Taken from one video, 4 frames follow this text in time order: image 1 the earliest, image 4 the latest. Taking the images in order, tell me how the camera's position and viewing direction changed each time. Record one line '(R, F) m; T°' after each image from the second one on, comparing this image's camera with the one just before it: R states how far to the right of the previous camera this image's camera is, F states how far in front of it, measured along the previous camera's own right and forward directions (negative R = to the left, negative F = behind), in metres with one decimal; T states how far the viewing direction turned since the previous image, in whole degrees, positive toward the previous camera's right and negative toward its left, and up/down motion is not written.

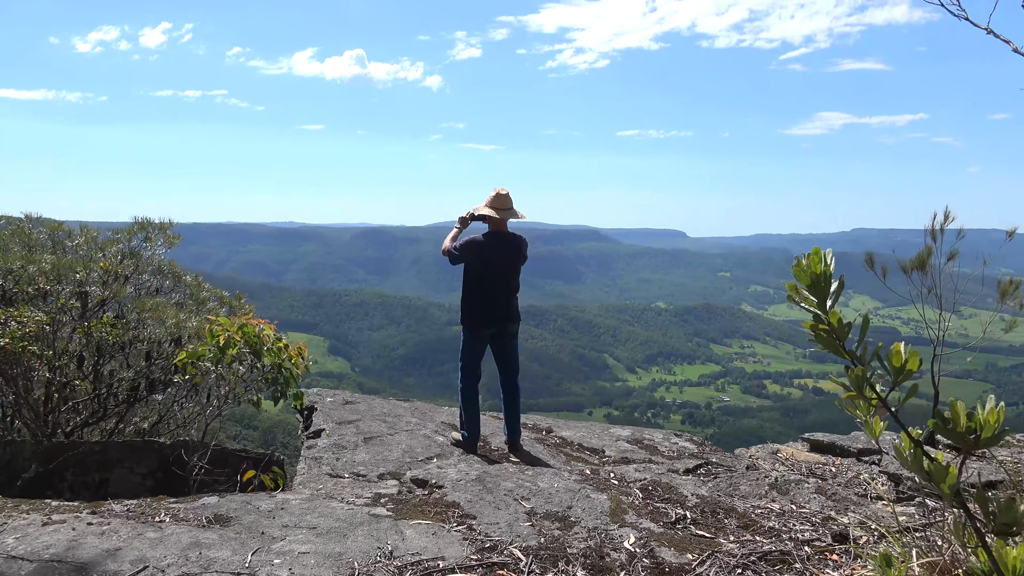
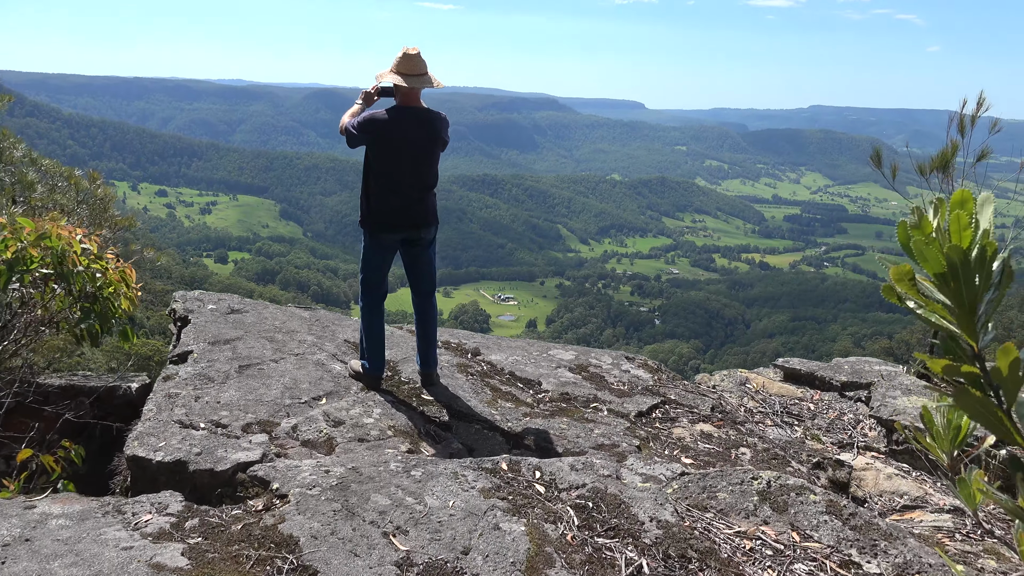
(+0.2, +1.0) m; +3°
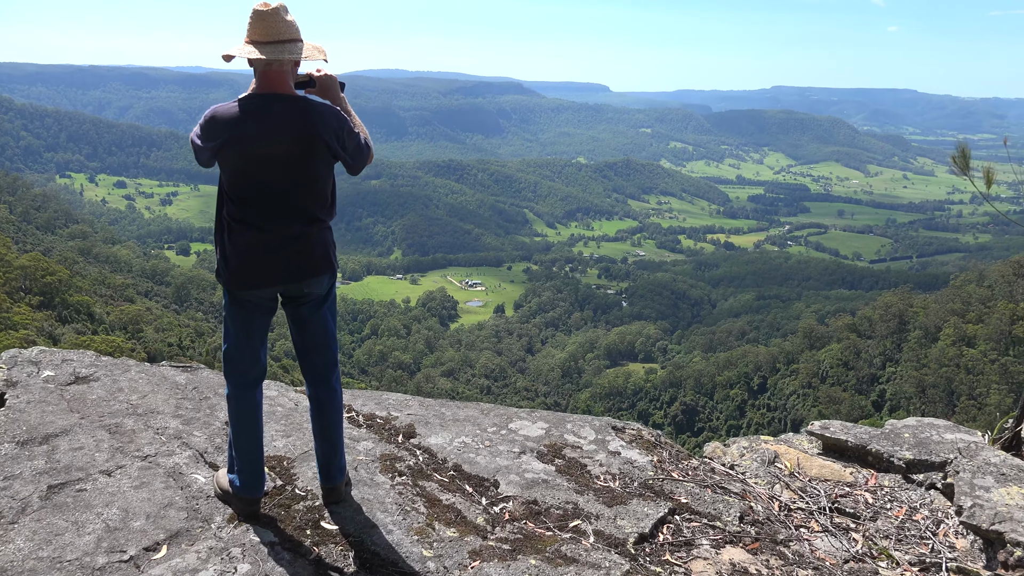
(+0.1, +1.2) m; +2°
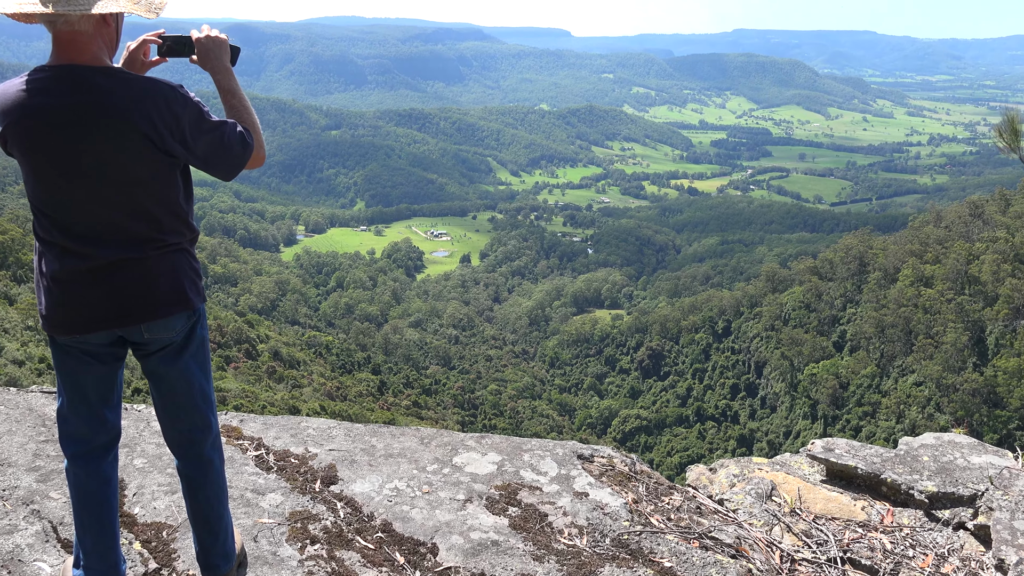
(+0.1, +0.6) m; +2°
